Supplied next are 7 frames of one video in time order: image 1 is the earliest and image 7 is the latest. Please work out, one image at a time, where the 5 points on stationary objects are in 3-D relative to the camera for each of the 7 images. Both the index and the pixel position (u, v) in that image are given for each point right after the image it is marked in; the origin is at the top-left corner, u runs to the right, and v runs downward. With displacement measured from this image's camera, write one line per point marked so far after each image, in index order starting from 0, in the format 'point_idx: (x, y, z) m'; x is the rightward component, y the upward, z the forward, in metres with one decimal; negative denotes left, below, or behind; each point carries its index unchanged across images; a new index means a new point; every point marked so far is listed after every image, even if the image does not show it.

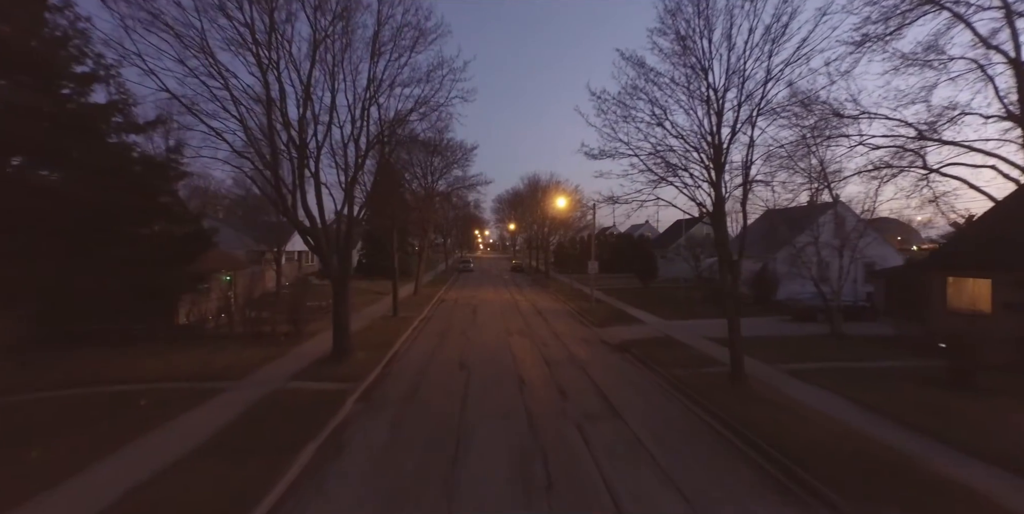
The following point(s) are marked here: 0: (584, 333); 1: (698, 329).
0: (+3.1, -3.3, +18.8) m
1: (+7.9, -3.1, +18.7) m
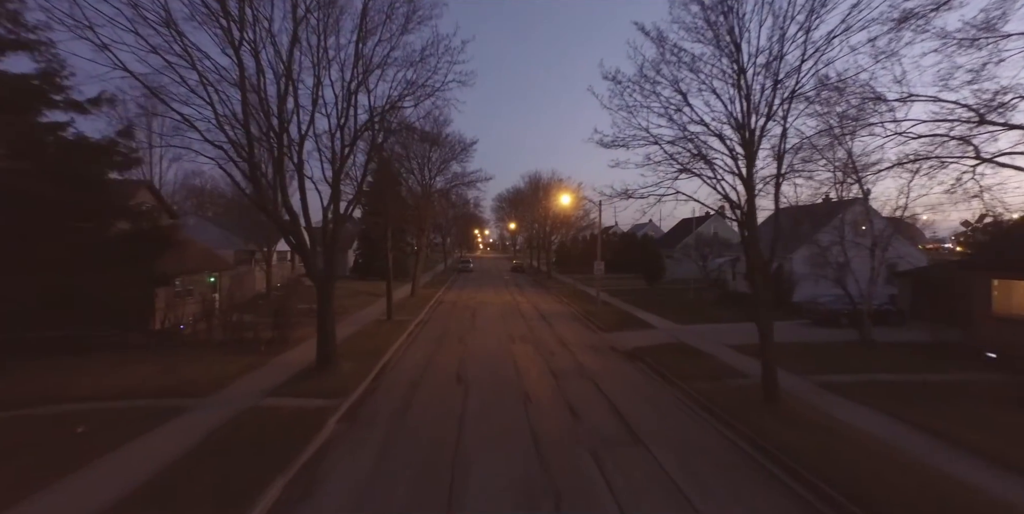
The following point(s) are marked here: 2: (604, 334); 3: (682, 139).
0: (+3.2, -3.3, +17.5) m
1: (+8.0, -3.1, +17.4) m
2: (+3.9, -3.3, +18.6) m
3: (+3.9, +2.7, +10.2) m
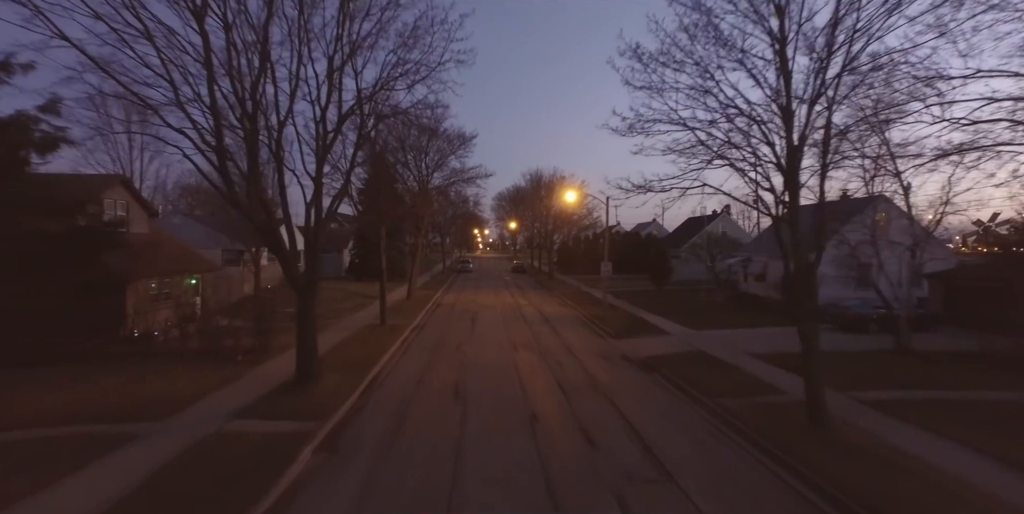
0: (+3.3, -3.4, +16.2) m
1: (+8.1, -3.2, +16.1) m
2: (+4.0, -3.4, +17.3) m
3: (+4.0, +2.7, +8.8) m
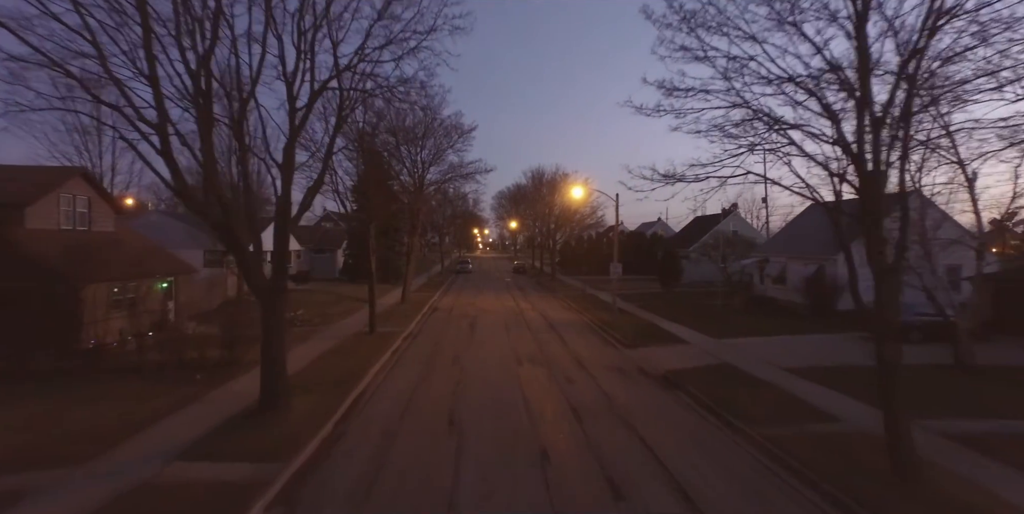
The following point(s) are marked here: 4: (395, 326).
0: (+3.4, -3.4, +14.5) m
1: (+8.2, -3.2, +14.4) m
2: (+4.1, -3.4, +15.6) m
3: (+4.1, +2.6, +7.1) m
4: (-5.2, -3.0, +19.4) m
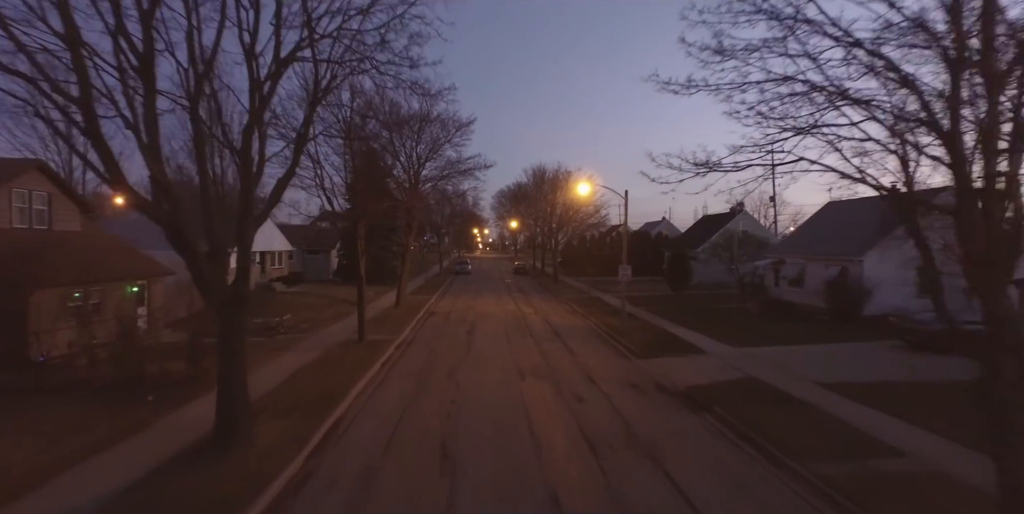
0: (+3.4, -3.5, +13.1) m
1: (+8.3, -3.3, +13.0) m
2: (+4.2, -3.5, +14.2) m
3: (+4.2, +2.6, +5.7) m
4: (-5.1, -3.1, +18.0) m
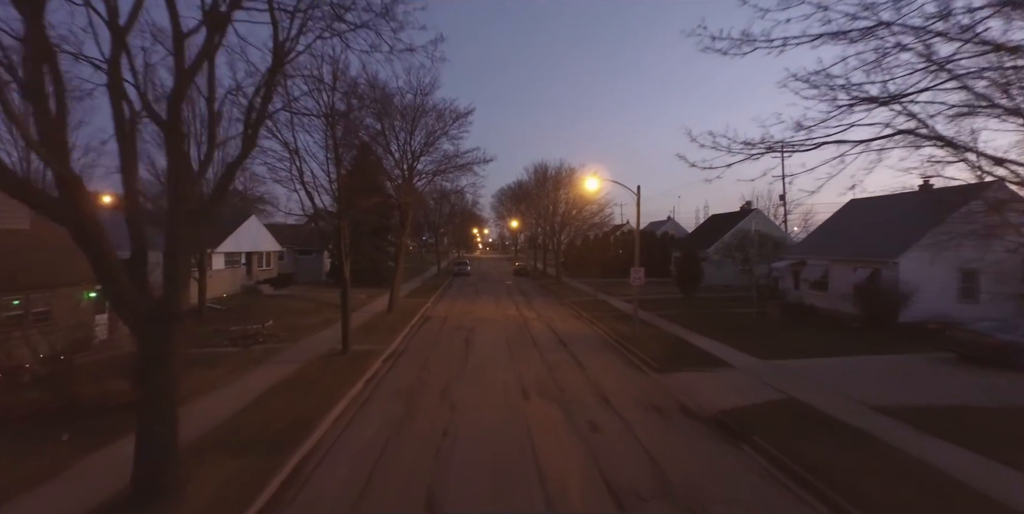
0: (+3.5, -3.5, +11.4) m
1: (+8.3, -3.3, +11.4) m
2: (+4.2, -3.5, +12.5) m
3: (+4.2, +2.5, +4.0) m
4: (-5.0, -3.1, +16.3) m
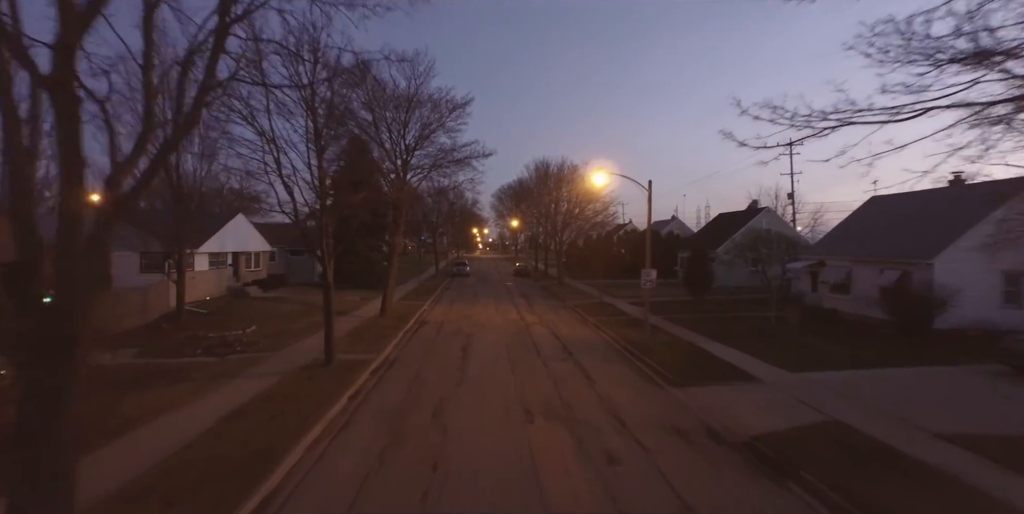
0: (+3.5, -3.6, +10.1) m
1: (+8.4, -3.3, +10.0) m
2: (+4.3, -3.6, +11.2) m
3: (+4.3, +2.5, +2.7) m
4: (-5.0, -3.2, +15.0) m
